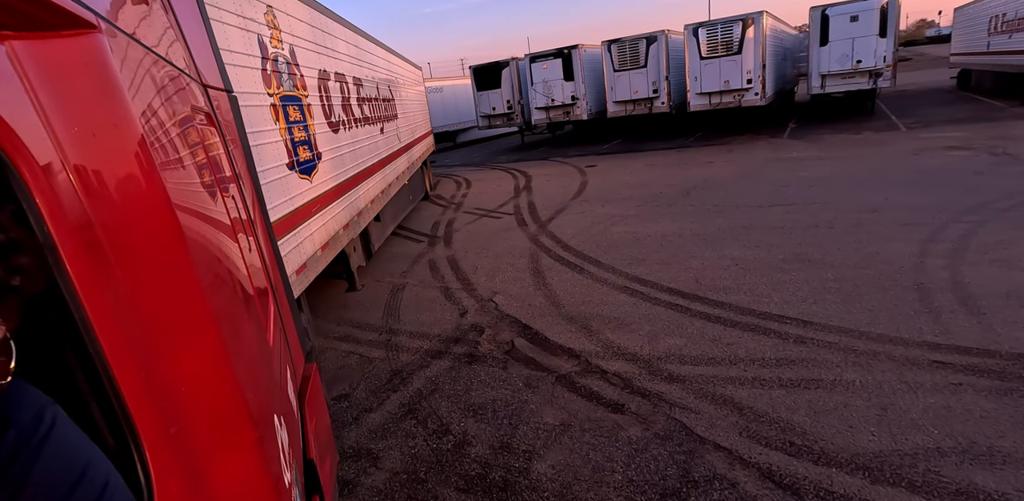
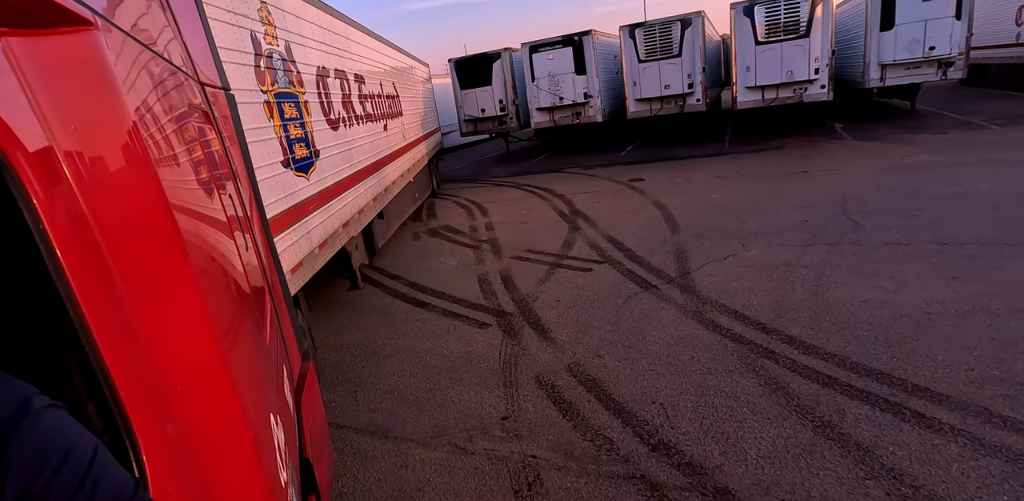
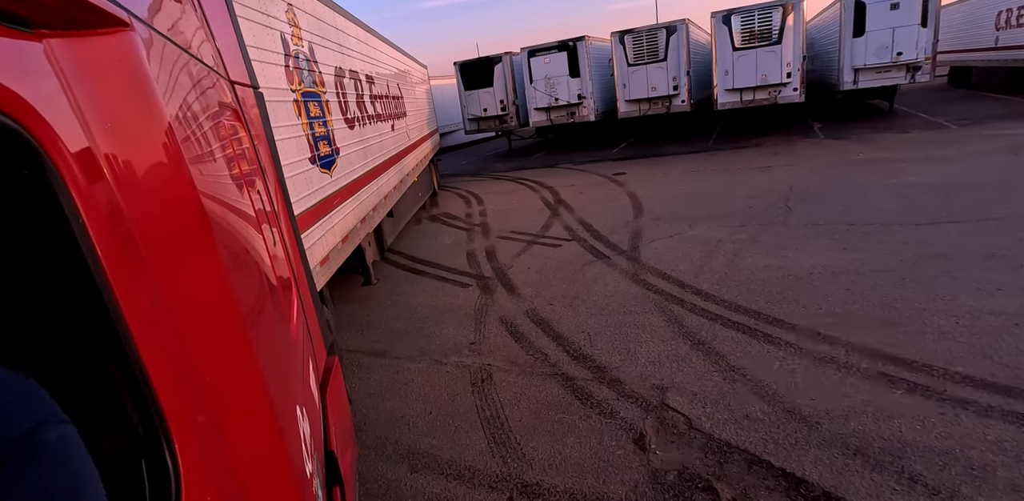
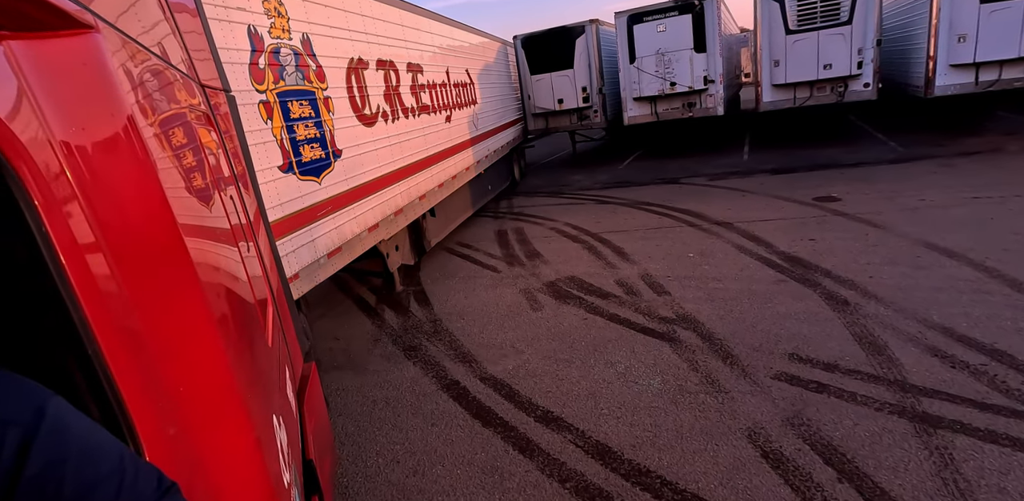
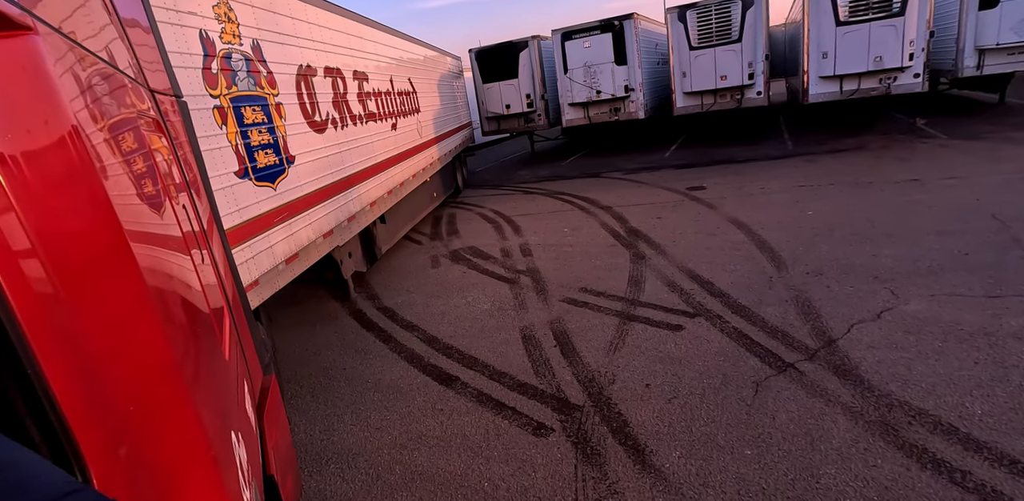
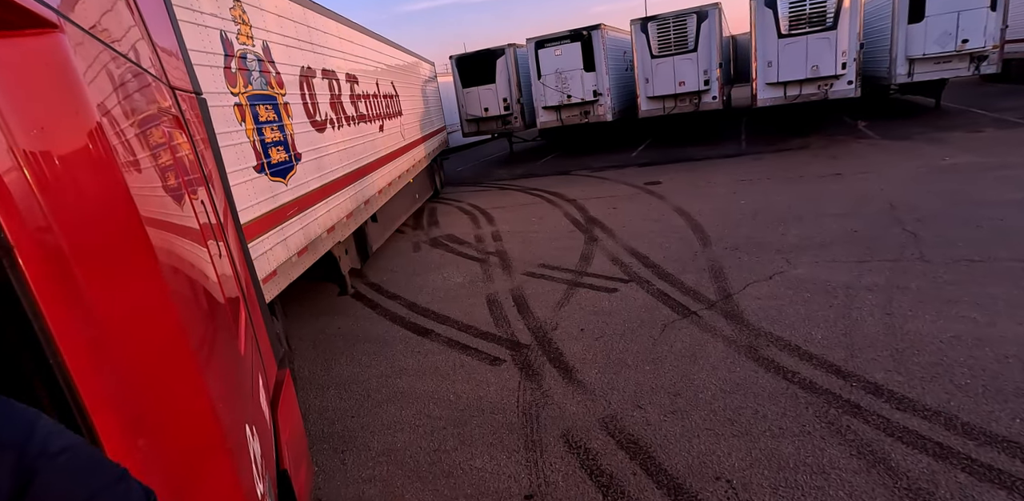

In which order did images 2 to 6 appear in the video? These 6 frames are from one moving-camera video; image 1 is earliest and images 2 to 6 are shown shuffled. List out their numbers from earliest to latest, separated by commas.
3, 2, 6, 5, 4
